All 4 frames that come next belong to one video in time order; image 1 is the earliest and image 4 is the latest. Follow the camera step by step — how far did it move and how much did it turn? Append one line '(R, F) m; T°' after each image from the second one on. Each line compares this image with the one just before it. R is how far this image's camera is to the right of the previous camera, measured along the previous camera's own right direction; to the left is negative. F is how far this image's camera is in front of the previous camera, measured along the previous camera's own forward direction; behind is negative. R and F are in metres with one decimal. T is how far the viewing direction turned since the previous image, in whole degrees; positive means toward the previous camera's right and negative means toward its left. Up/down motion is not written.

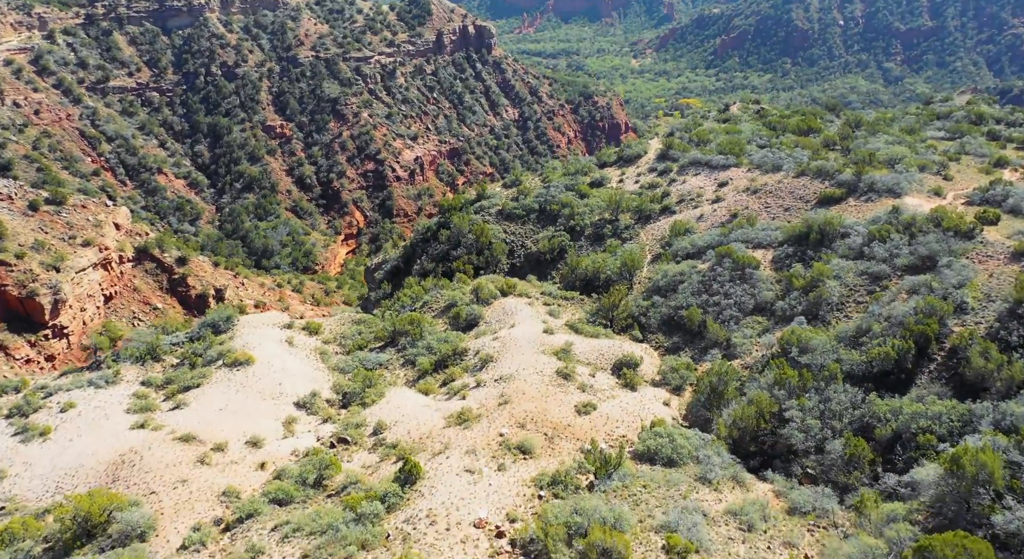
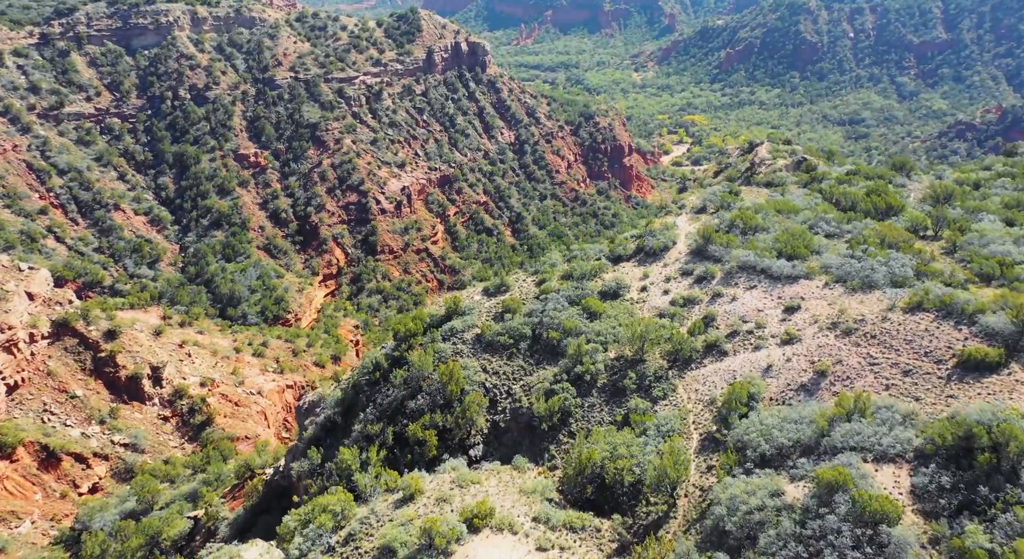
(+0.7, +14.5) m; 0°
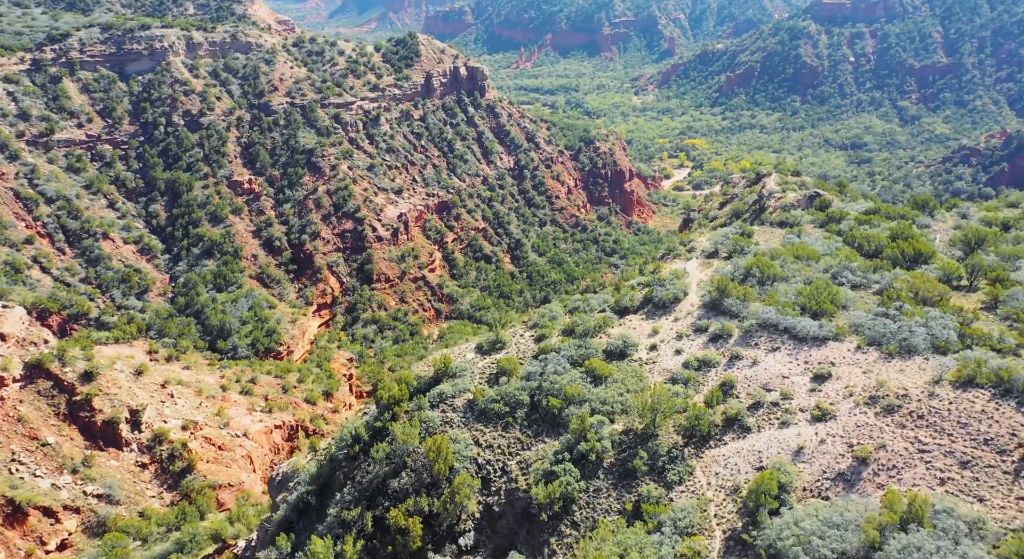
(+0.2, +3.6) m; 0°
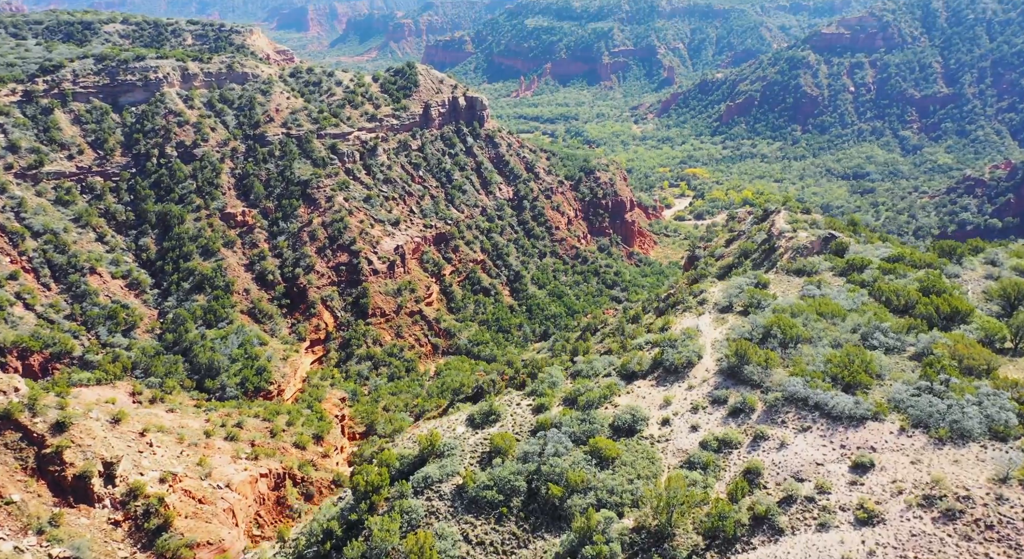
(+0.2, +3.8) m; 0°
